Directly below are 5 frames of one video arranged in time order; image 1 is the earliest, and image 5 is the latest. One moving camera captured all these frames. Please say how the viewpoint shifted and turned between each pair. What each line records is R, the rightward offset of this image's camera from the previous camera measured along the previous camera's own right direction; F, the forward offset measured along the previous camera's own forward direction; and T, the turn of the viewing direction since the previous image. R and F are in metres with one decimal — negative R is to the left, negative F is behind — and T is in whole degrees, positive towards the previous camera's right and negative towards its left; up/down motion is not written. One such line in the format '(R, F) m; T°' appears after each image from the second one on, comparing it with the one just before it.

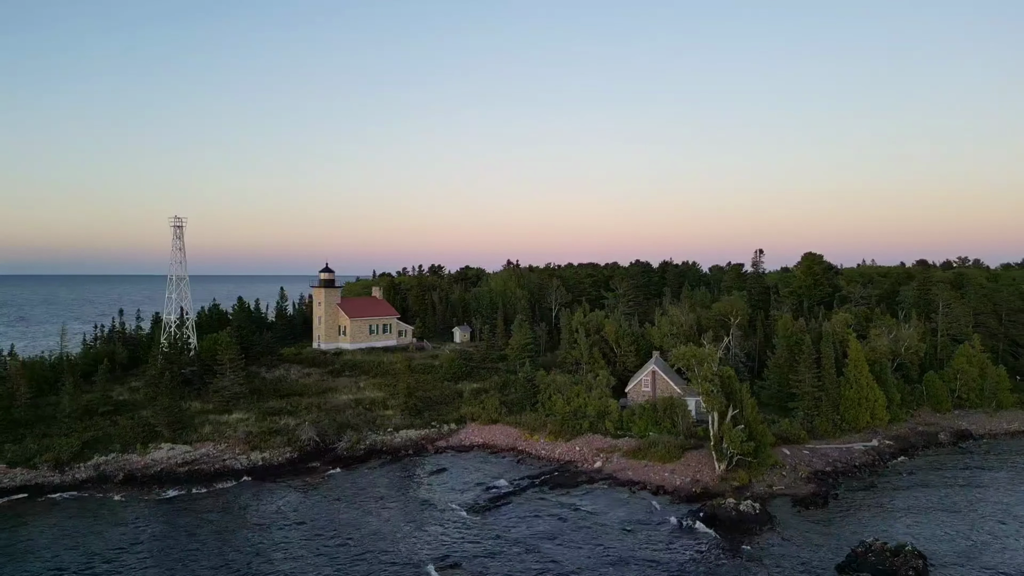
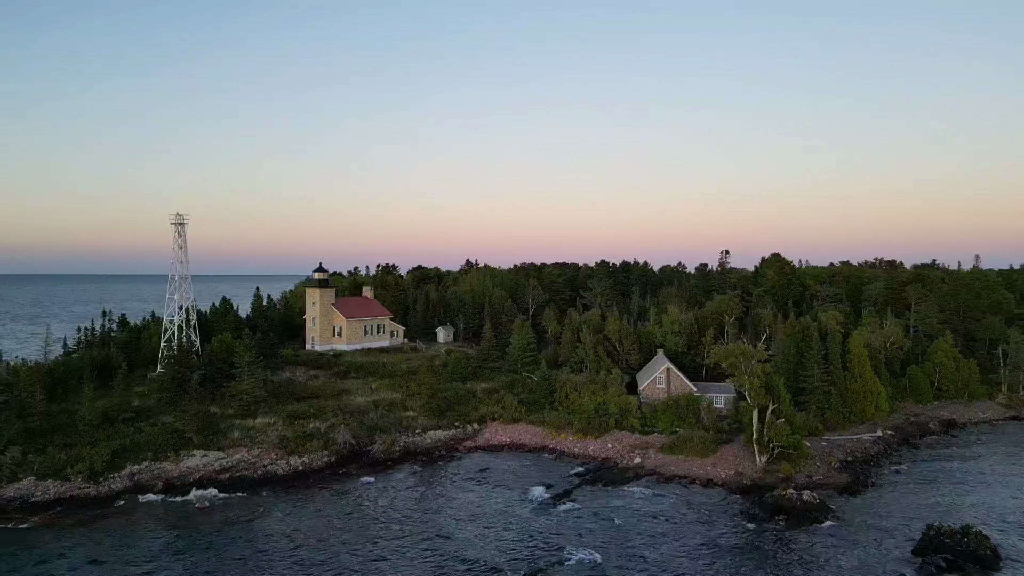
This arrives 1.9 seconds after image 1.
(-5.3, +0.3) m; +5°
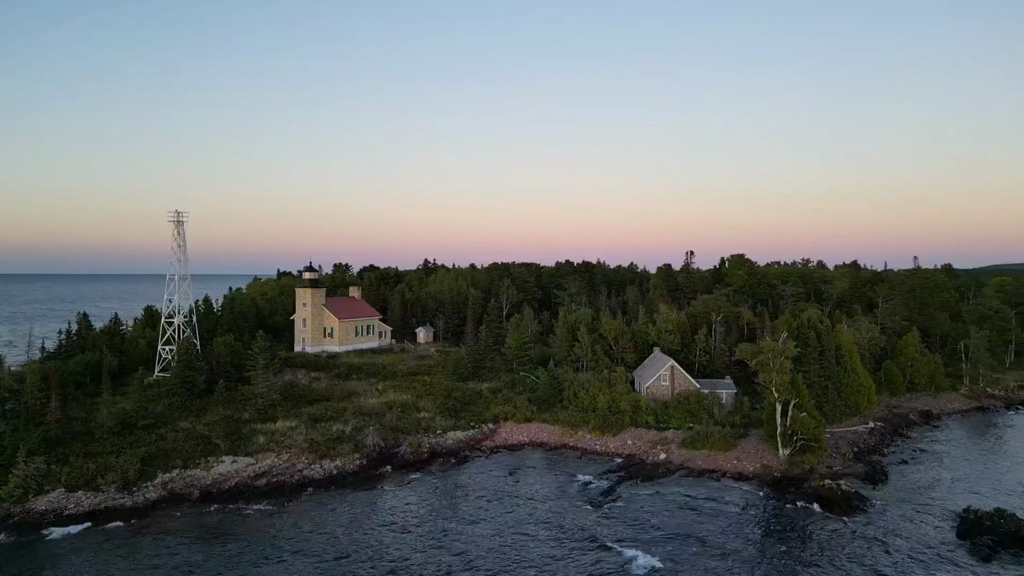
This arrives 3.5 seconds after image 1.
(-4.6, +0.1) m; +5°
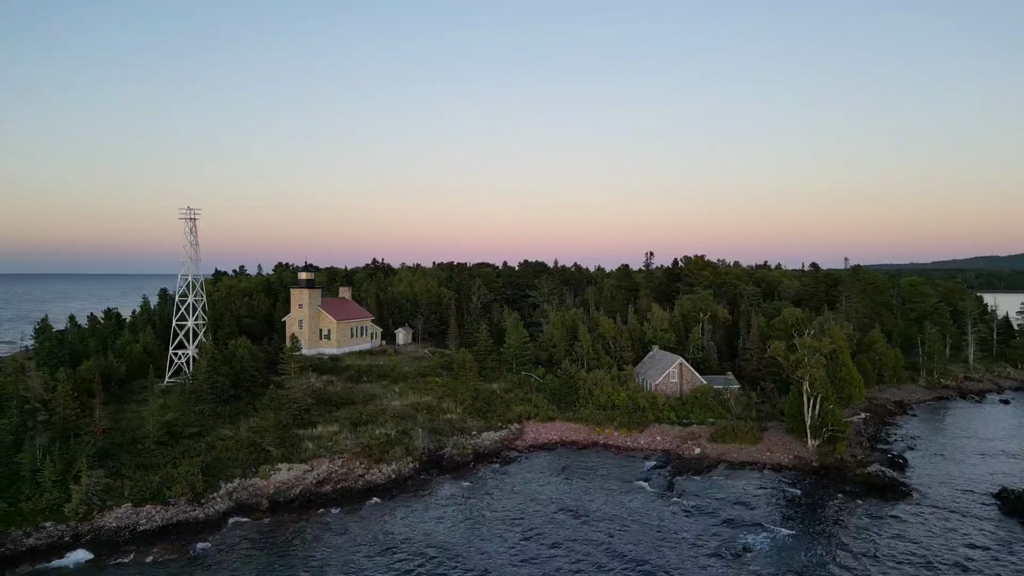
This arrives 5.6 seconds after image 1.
(-6.2, 0.0) m; +6°
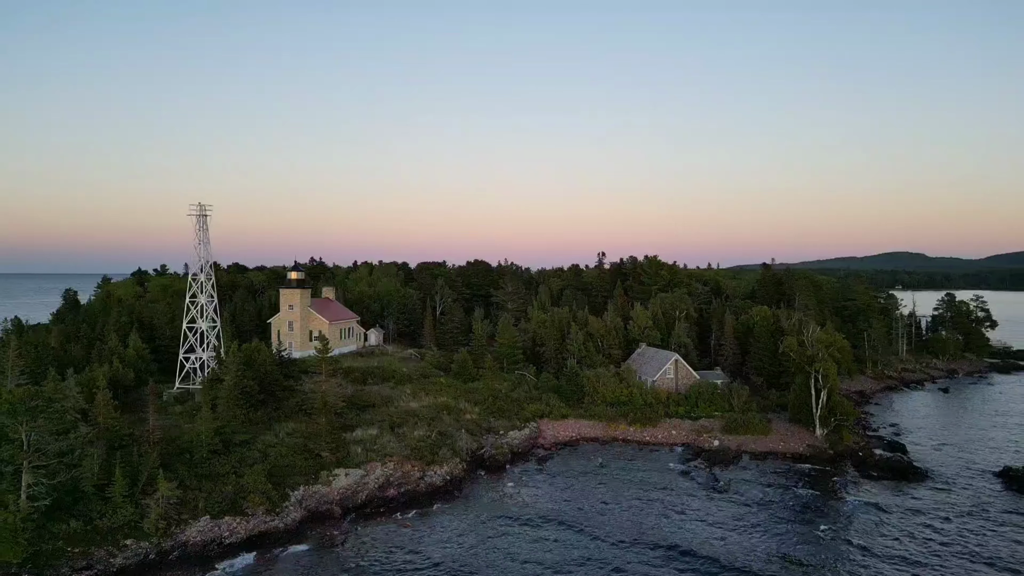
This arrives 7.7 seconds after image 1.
(-6.3, -0.3) m; +6°
